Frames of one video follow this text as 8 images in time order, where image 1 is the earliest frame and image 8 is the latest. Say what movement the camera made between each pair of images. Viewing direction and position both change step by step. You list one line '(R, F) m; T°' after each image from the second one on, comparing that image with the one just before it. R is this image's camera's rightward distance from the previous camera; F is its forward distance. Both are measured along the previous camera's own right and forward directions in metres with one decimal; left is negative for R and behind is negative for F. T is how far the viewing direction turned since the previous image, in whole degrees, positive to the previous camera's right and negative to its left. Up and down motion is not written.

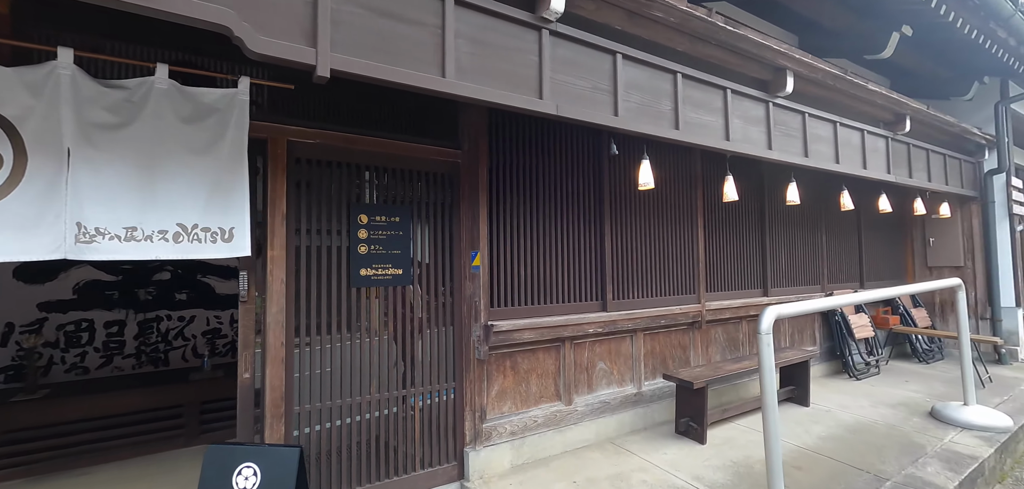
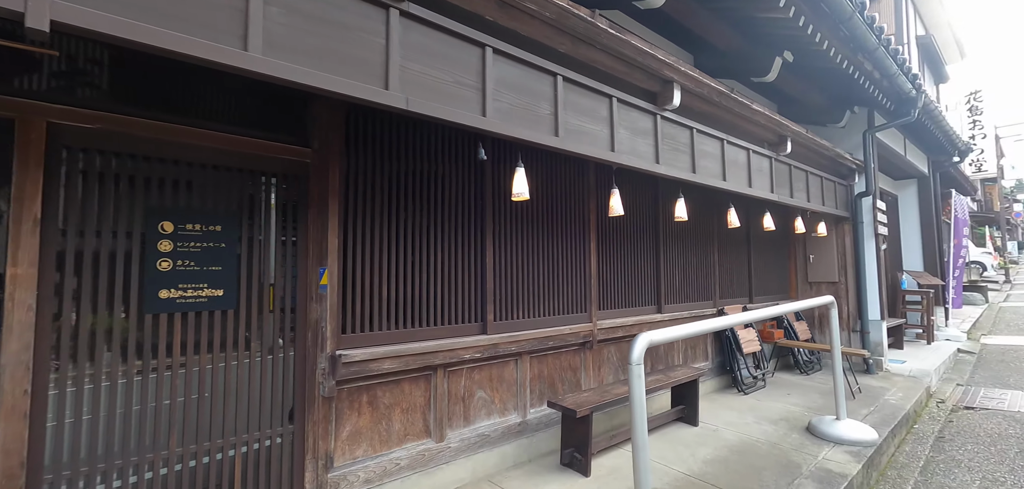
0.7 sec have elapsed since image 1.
(+0.4, +0.3) m; +9°
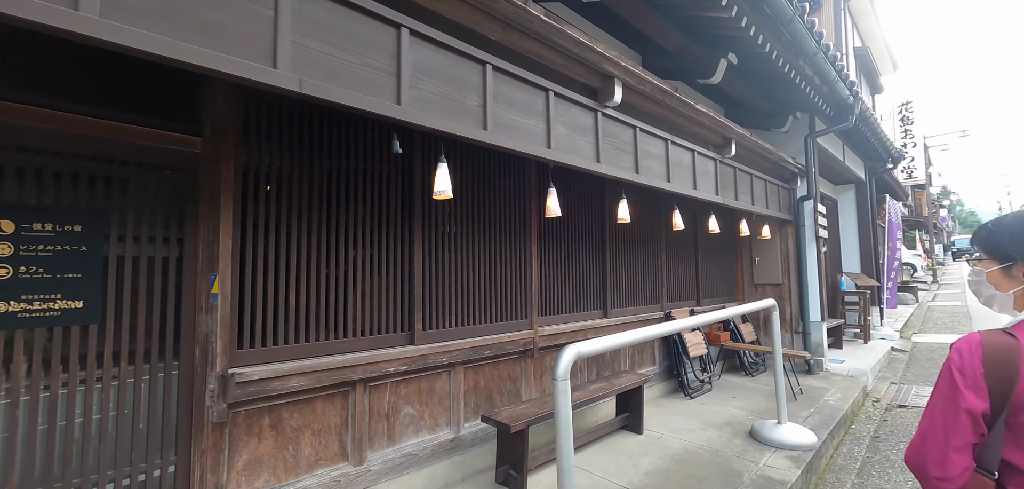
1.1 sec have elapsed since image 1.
(+0.2, +0.2) m; +5°
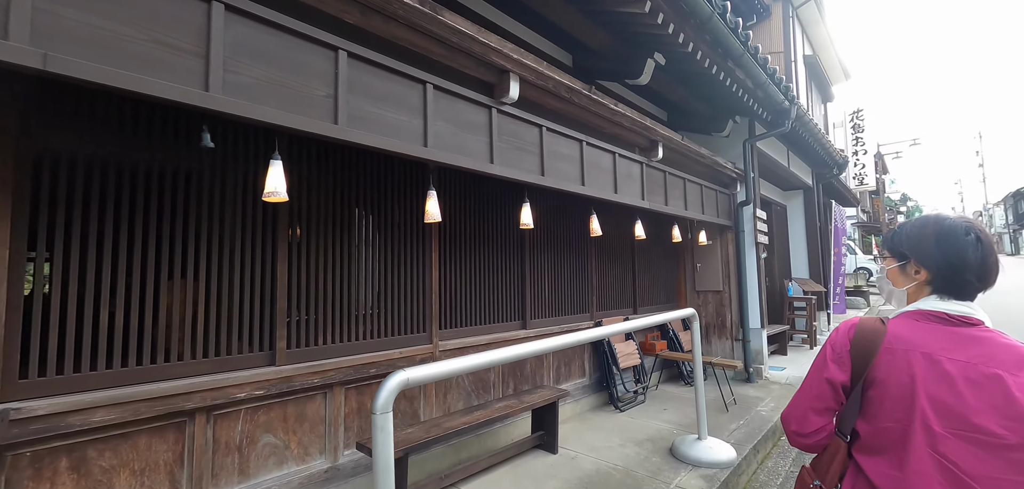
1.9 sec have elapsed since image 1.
(+0.6, +0.3) m; +3°
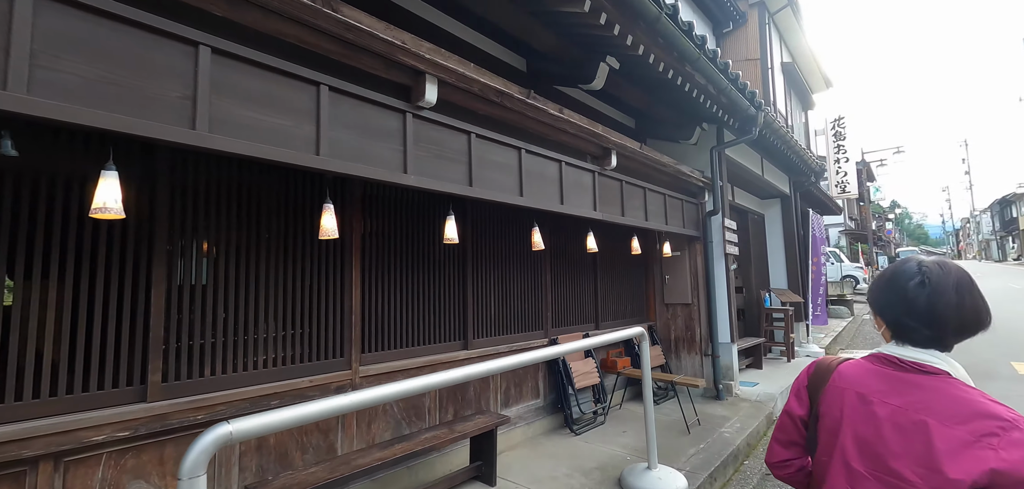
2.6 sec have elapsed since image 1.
(+0.5, +0.3) m; +1°
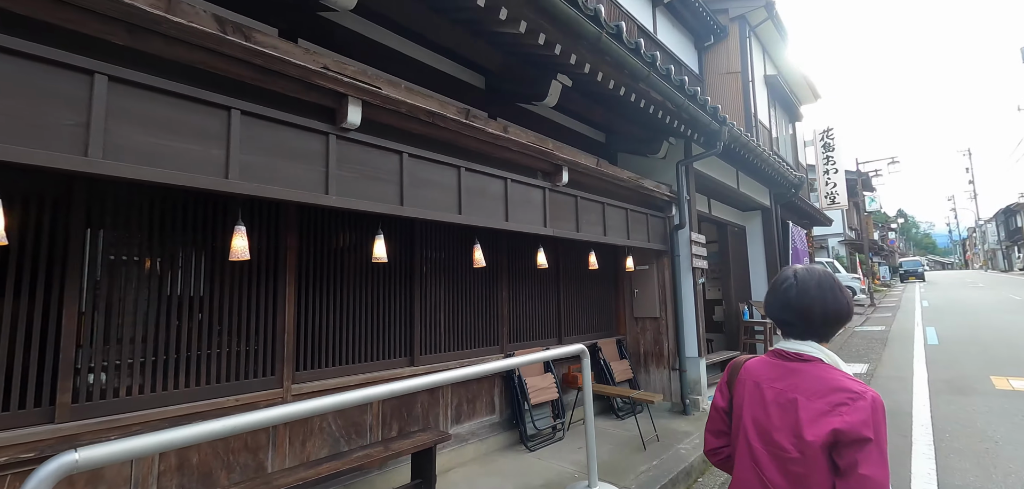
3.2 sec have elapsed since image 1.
(+0.5, 0.0) m; 0°
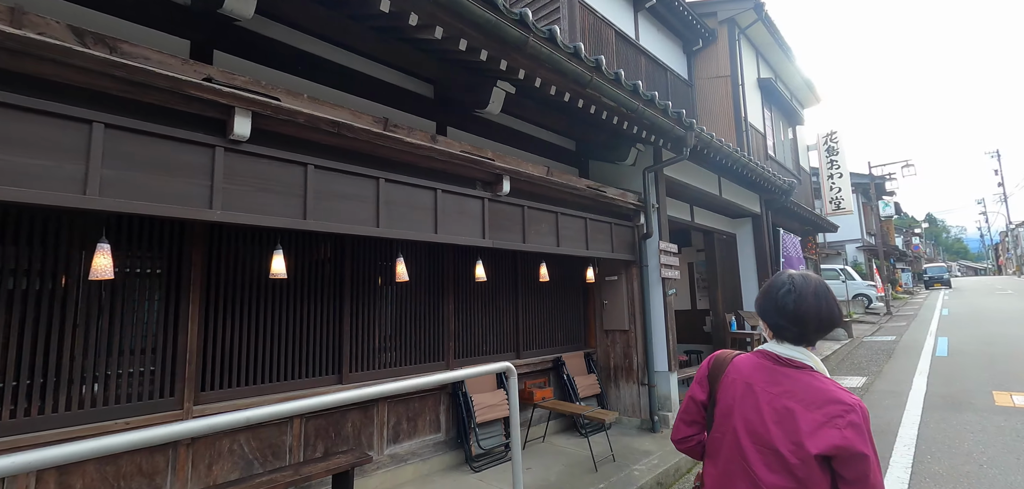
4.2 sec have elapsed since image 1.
(+0.7, +0.2) m; -2°
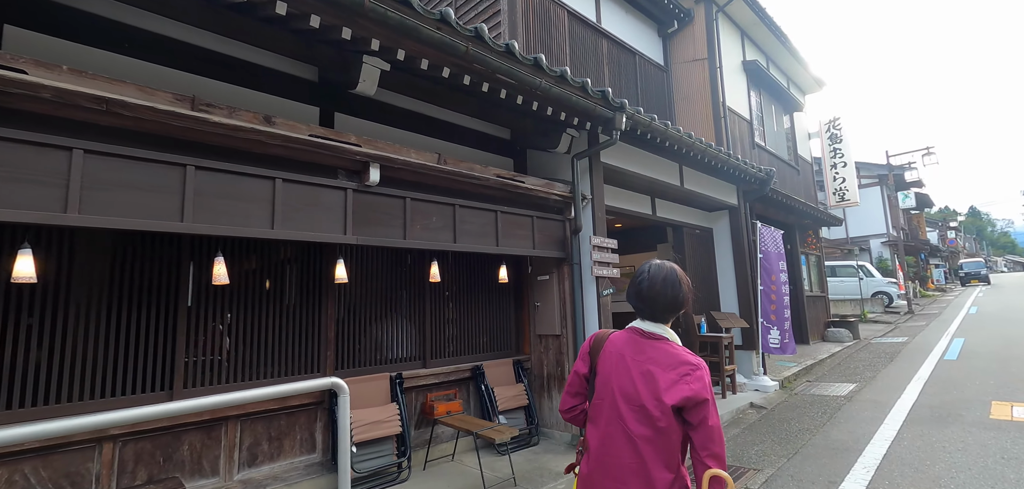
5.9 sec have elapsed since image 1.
(+1.3, +0.6) m; -3°
